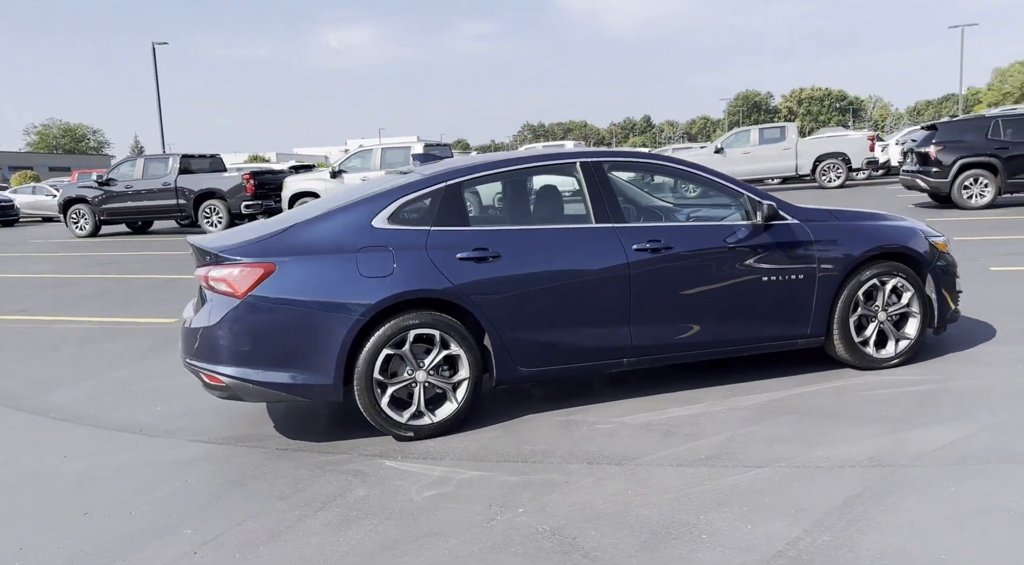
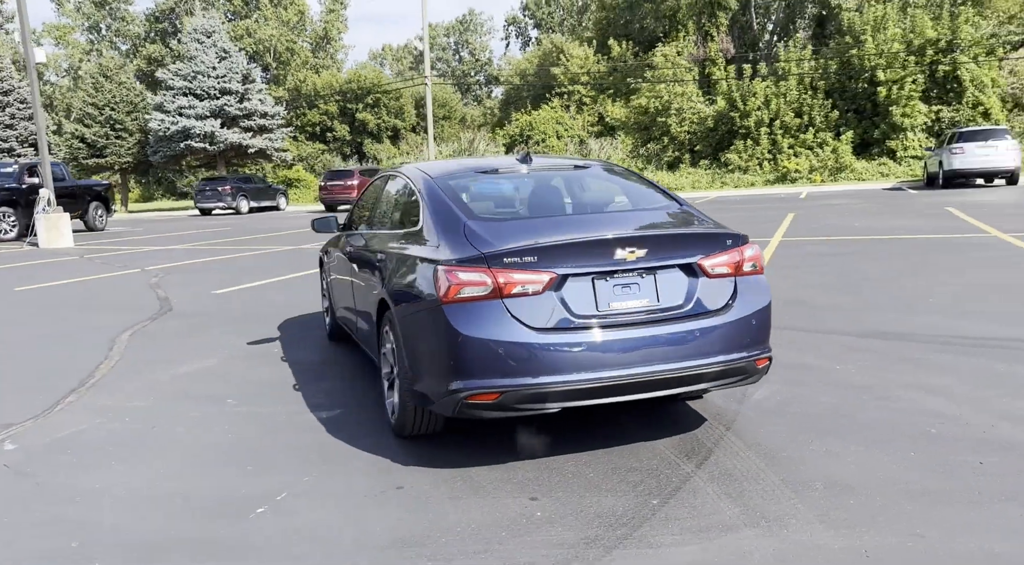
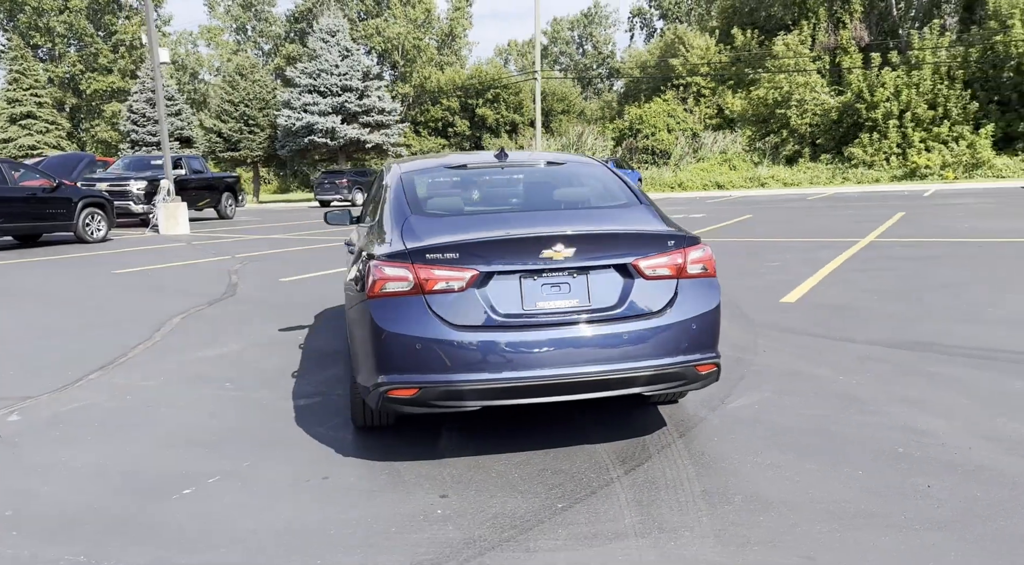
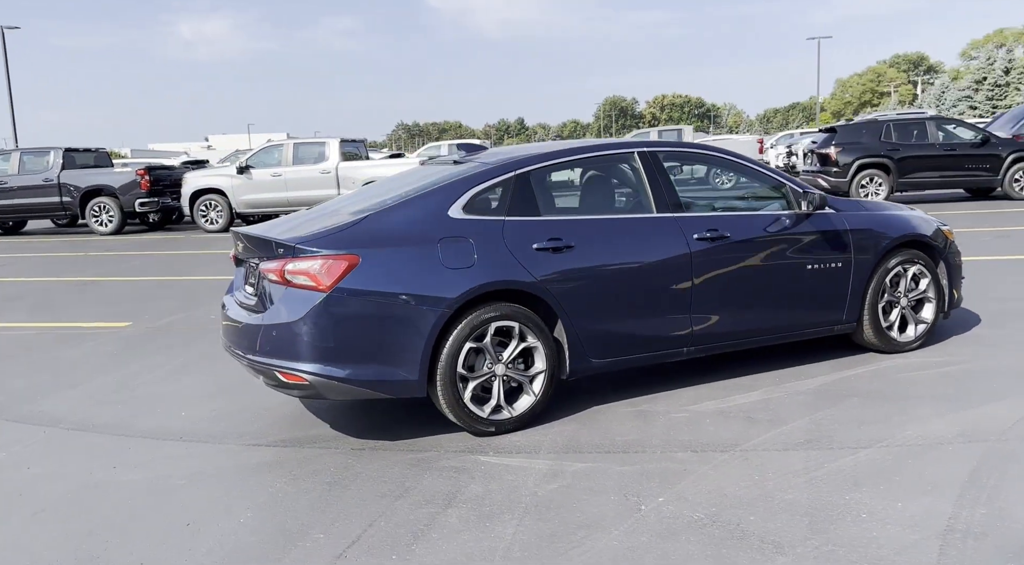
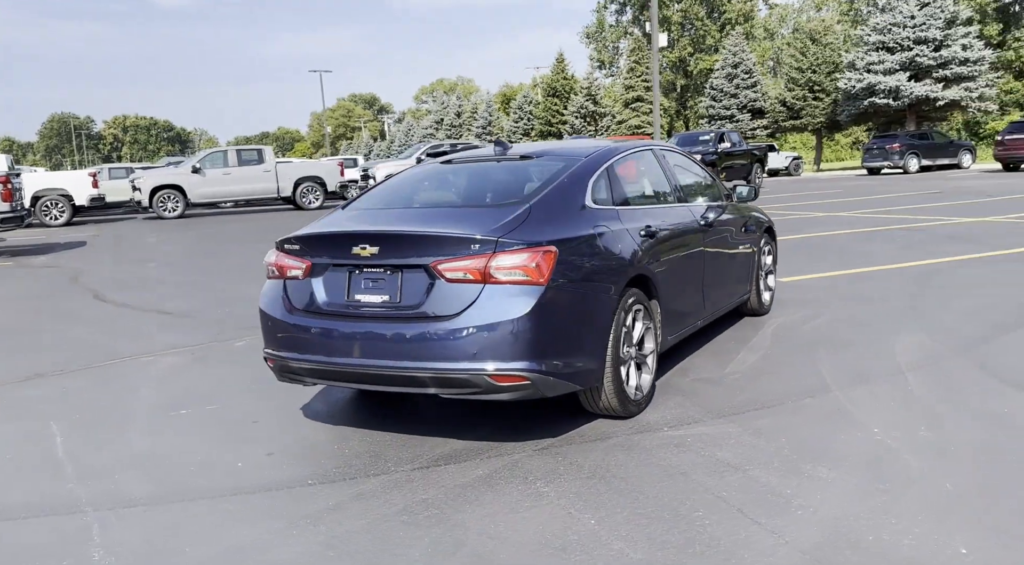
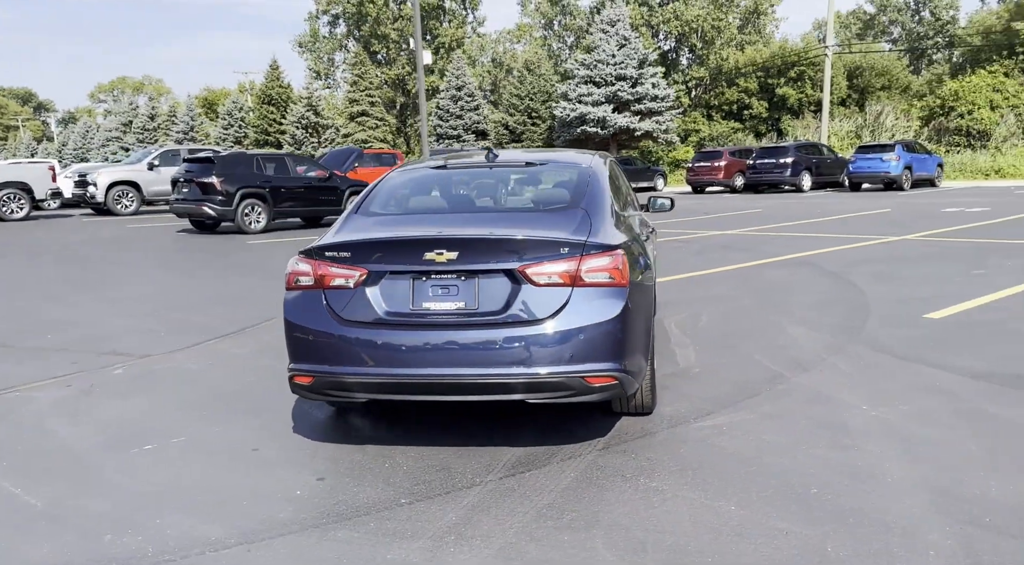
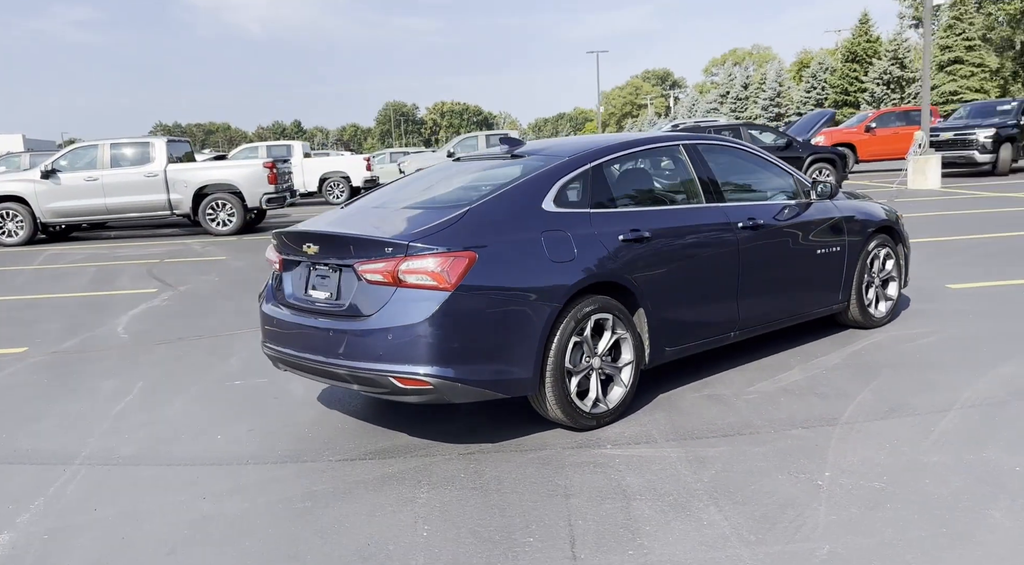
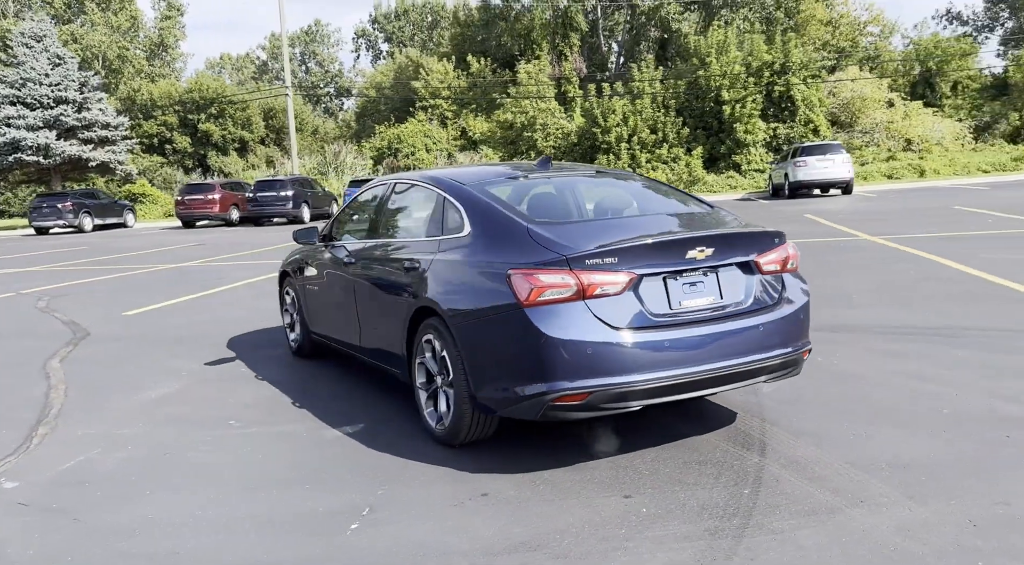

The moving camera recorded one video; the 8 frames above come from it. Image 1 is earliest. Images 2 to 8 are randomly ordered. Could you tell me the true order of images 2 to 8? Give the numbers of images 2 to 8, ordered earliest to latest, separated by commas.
4, 7, 5, 6, 3, 2, 8
